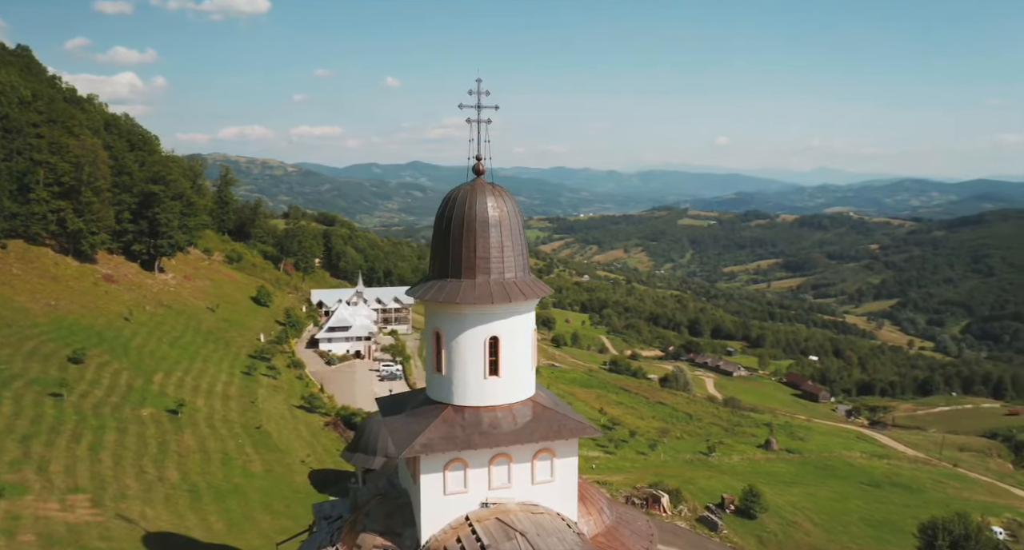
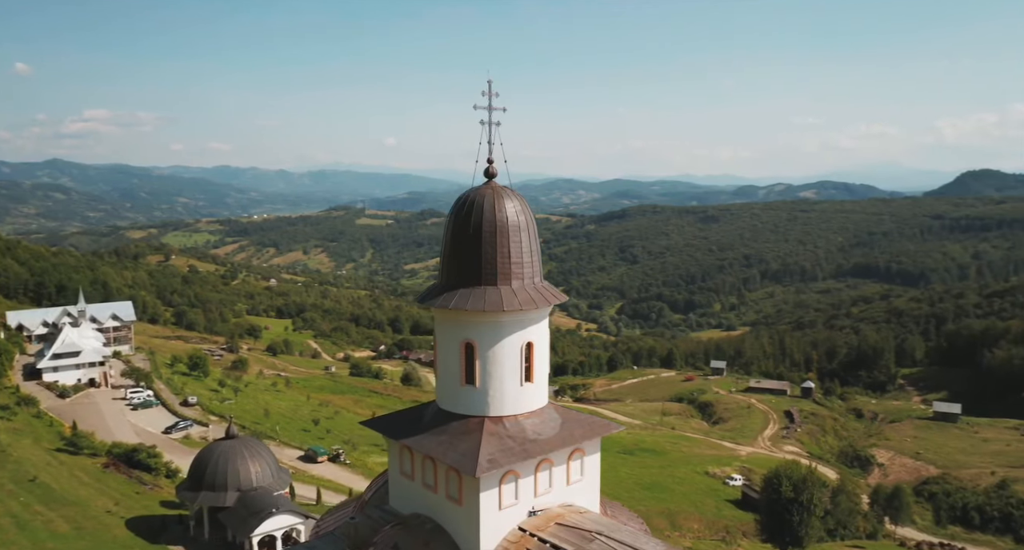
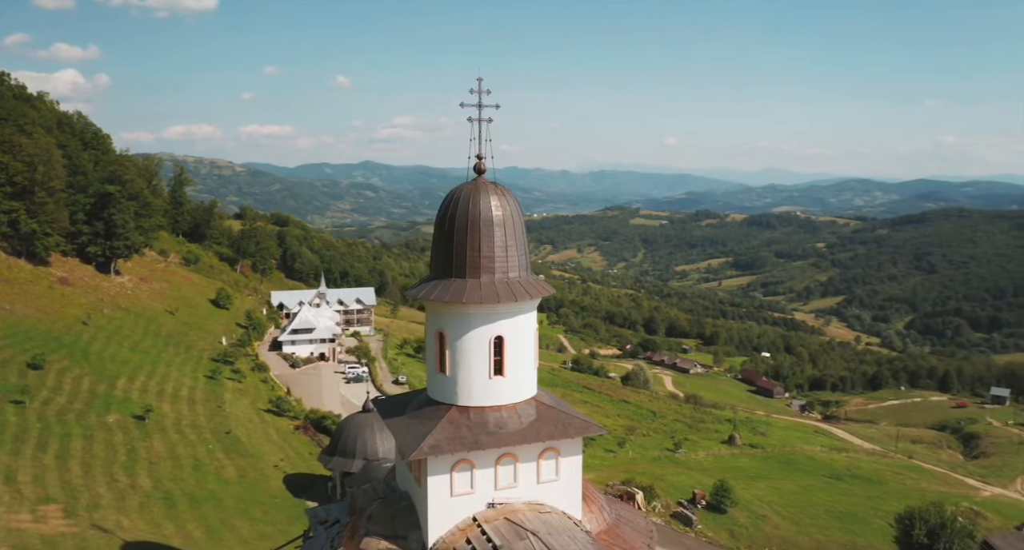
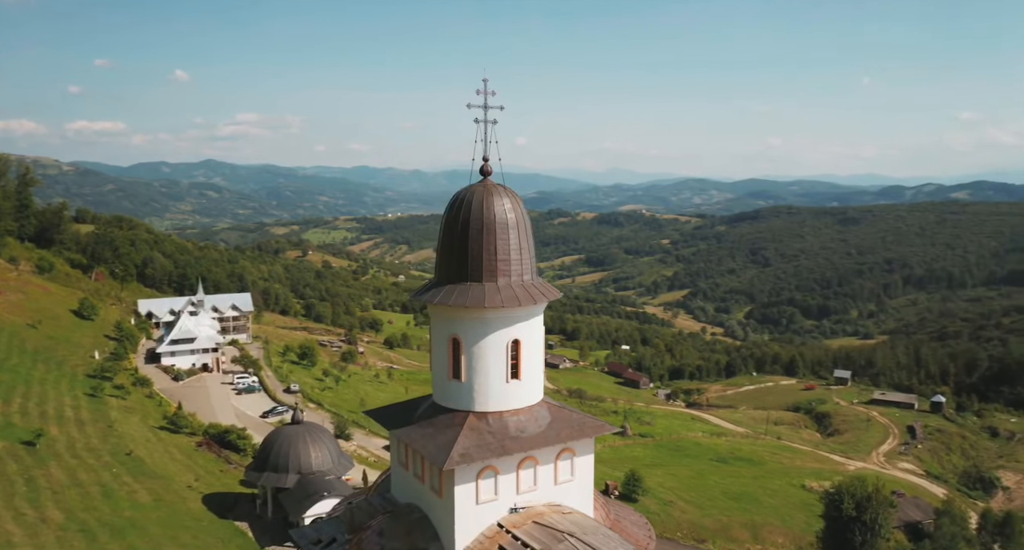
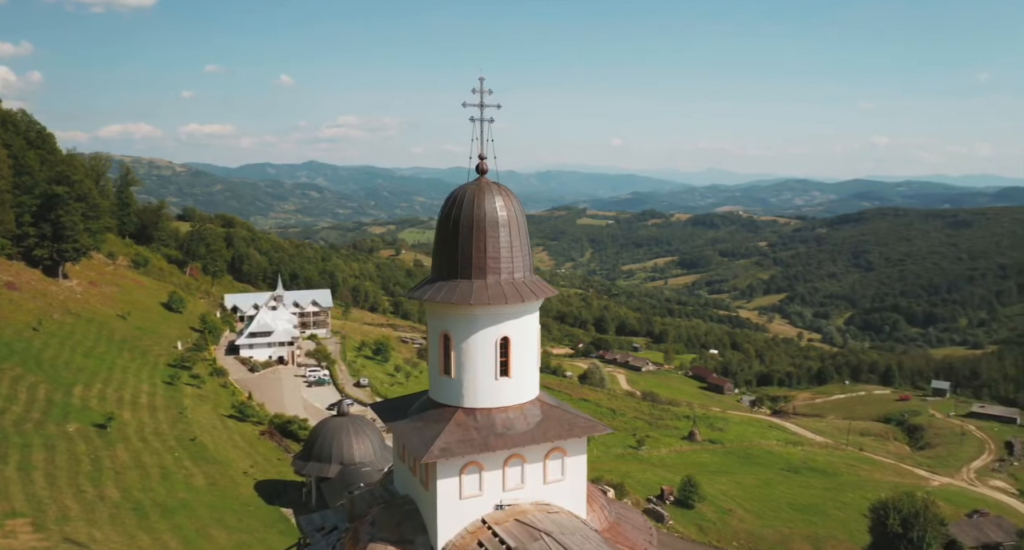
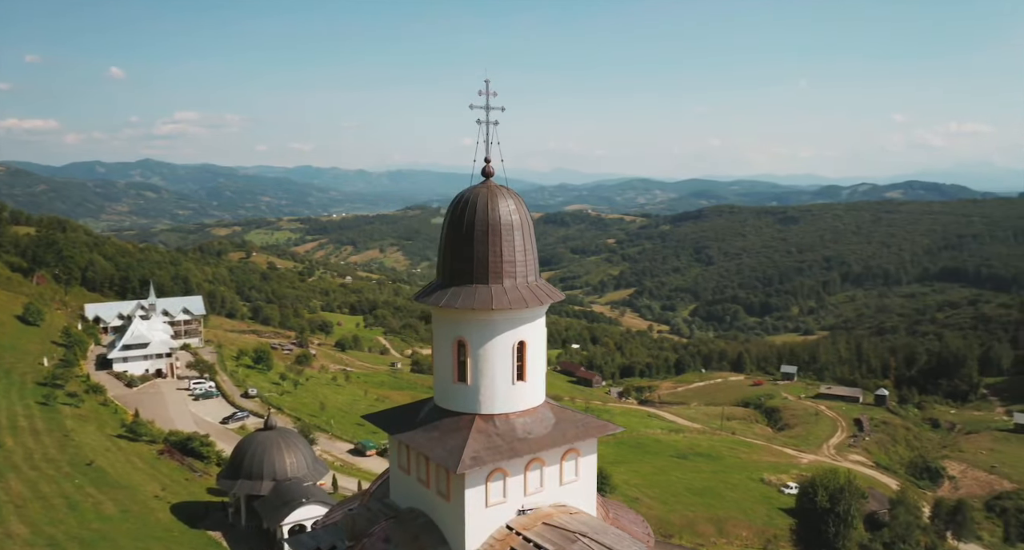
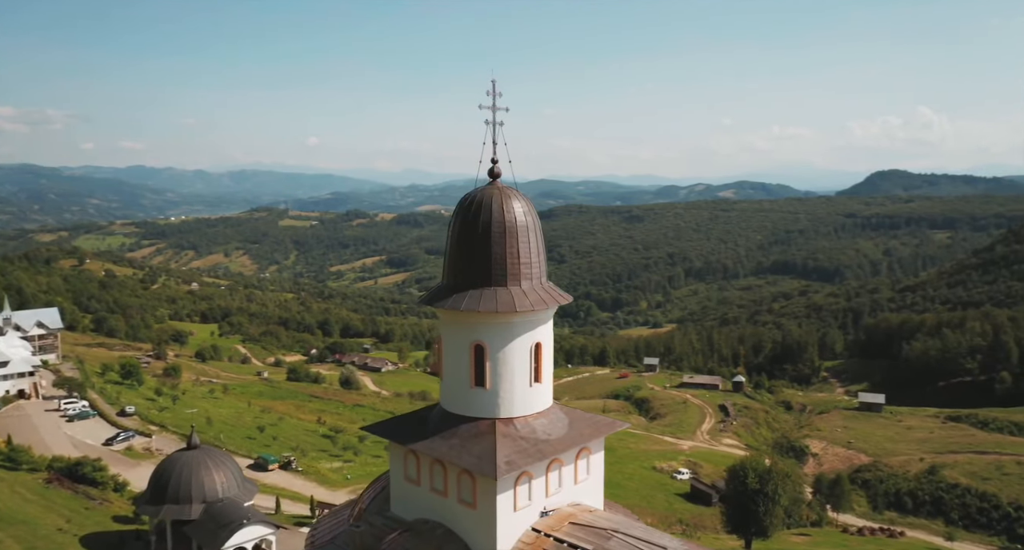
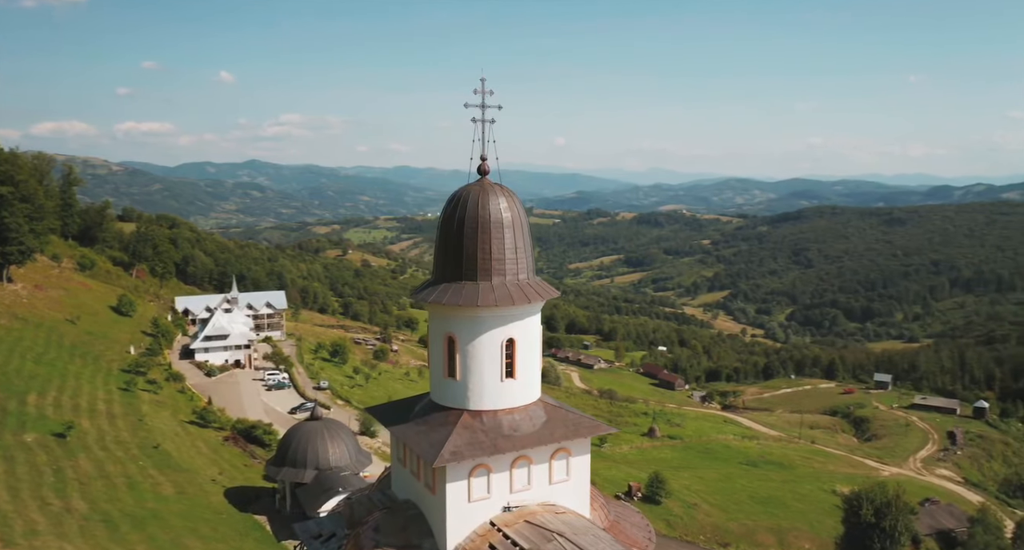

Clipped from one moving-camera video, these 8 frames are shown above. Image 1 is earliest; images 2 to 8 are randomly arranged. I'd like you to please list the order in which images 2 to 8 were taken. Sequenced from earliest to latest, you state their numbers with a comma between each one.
3, 5, 8, 4, 6, 2, 7
